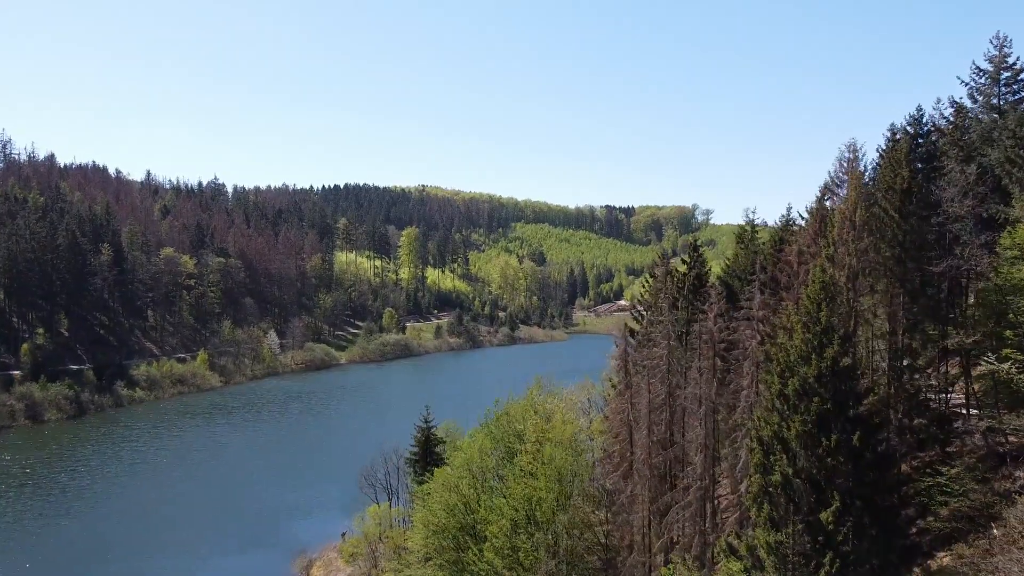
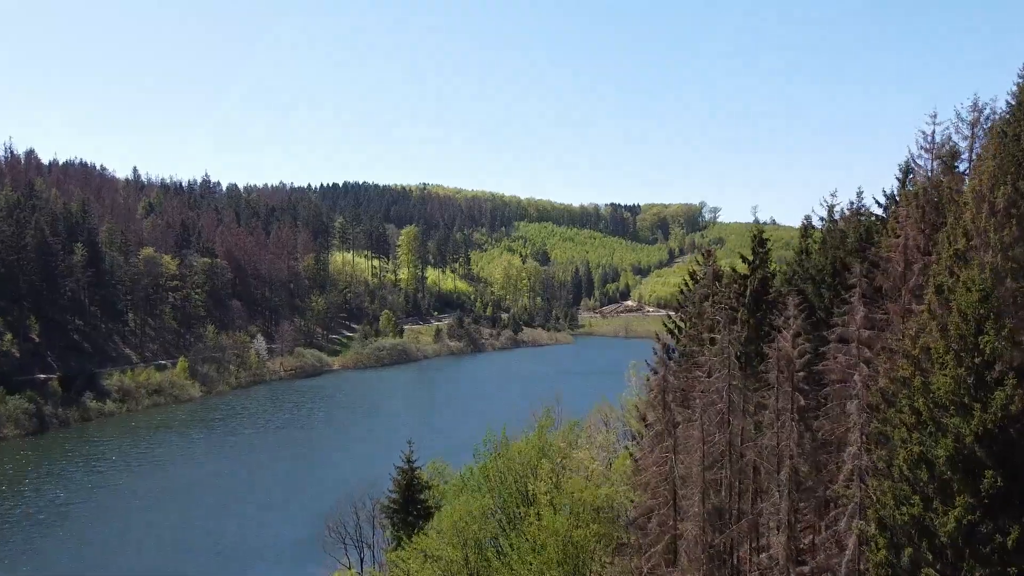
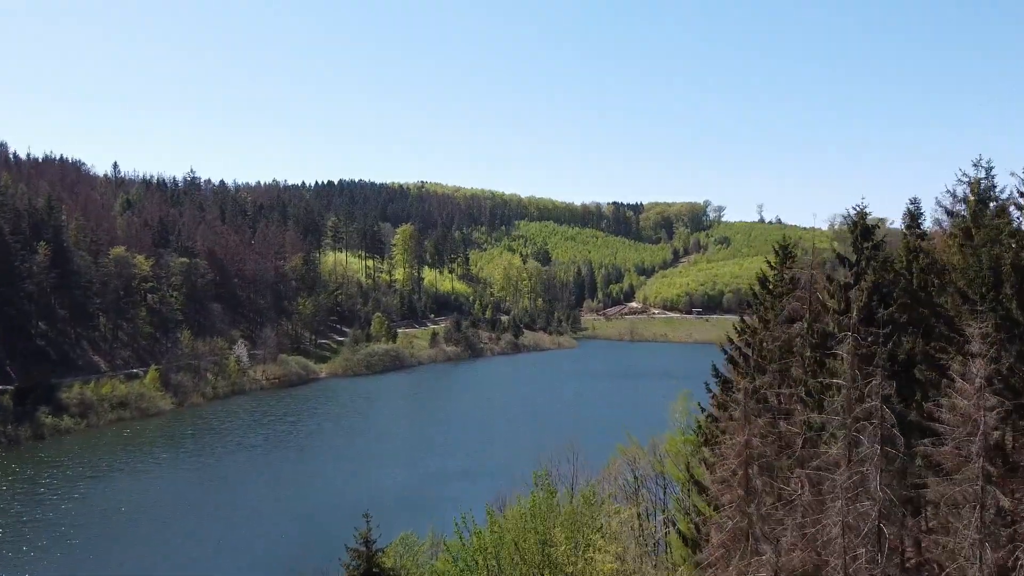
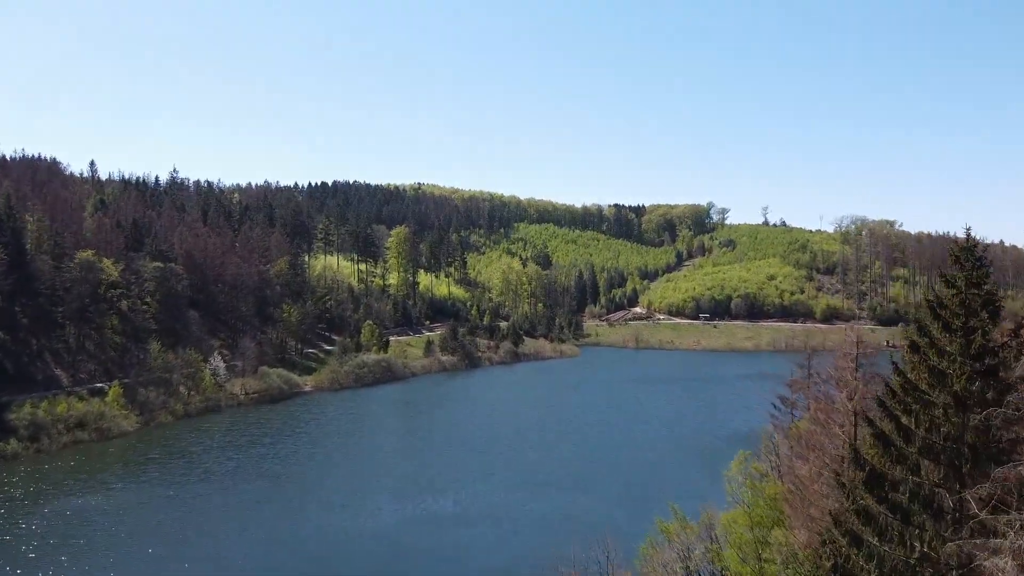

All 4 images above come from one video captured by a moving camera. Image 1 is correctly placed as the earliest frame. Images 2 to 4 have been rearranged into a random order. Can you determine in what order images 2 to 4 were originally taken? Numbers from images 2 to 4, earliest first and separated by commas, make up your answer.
2, 3, 4
